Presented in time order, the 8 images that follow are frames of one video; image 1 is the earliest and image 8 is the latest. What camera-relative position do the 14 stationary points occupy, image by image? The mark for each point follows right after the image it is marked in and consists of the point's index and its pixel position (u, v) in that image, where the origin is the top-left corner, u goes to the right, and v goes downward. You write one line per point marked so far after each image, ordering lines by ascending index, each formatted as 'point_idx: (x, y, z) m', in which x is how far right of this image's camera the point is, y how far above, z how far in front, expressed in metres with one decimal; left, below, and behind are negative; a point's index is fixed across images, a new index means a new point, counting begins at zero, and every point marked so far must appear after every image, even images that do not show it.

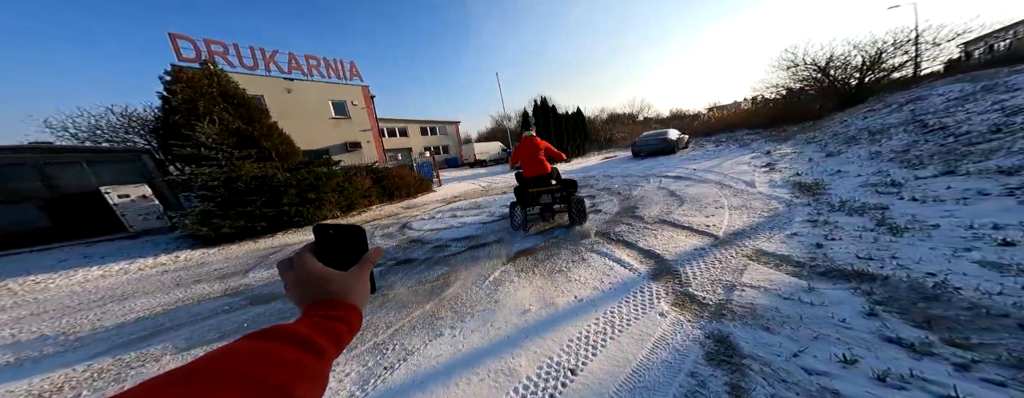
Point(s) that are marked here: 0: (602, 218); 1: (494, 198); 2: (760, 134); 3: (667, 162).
0: (+1.4, -0.3, +4.2) m
1: (-0.5, 0.0, +7.3) m
2: (+12.4, +3.2, +13.7) m
3: (+5.8, +1.4, +10.4) m
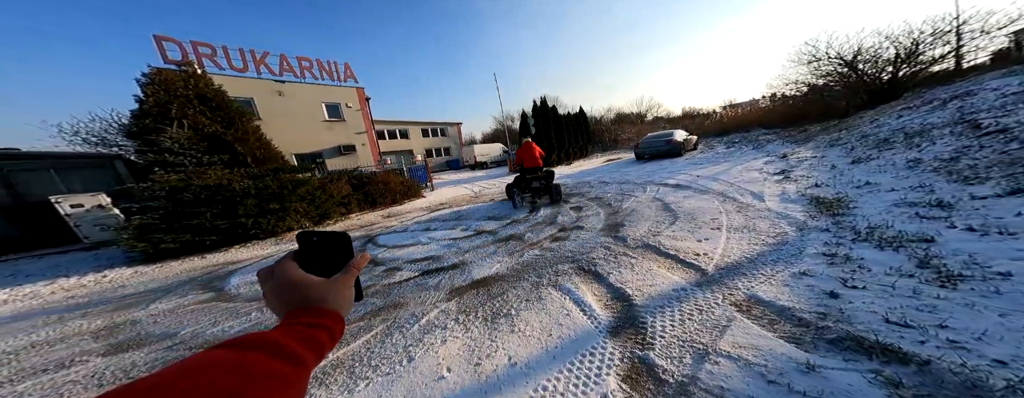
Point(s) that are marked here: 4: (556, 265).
0: (+0.9, -0.6, +3.7) m
1: (-0.9, -0.2, +6.8) m
2: (+12.3, +3.0, +12.7) m
3: (+5.6, +1.1, +9.7) m
4: (+0.5, -0.8, +3.0) m
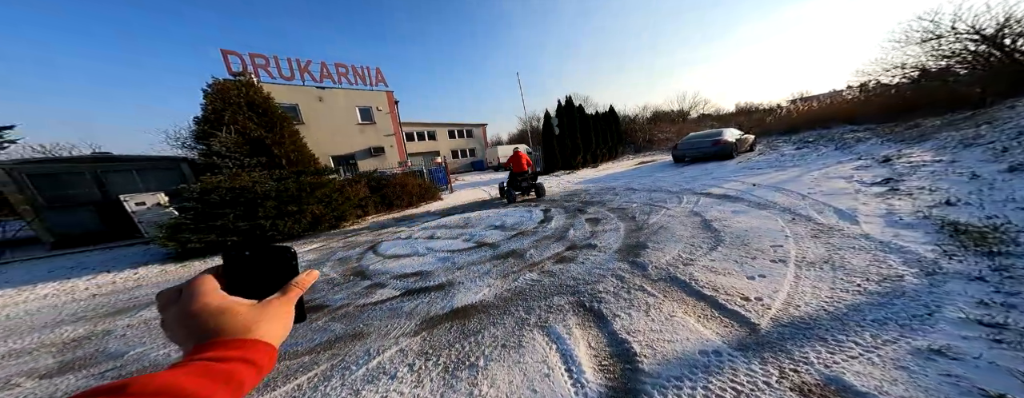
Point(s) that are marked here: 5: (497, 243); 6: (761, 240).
0: (+0.9, -0.7, +3.1) m
1: (-0.4, -0.3, +6.4) m
2: (+13.6, +2.6, +10.3) m
3: (+6.5, +0.9, +8.3) m
4: (+0.4, -0.9, +2.5) m
5: (-0.2, -0.6, +4.3) m
6: (+2.9, -0.5, +3.2) m
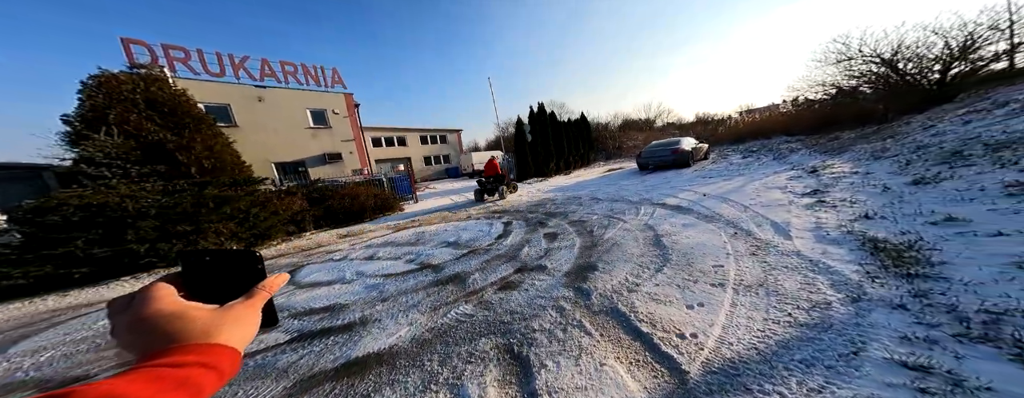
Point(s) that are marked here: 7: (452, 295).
0: (+0.2, -0.9, +2.8) m
1: (-1.4, -0.6, +6.0) m
2: (+12.0, +2.4, +11.3) m
3: (+5.2, +0.6, +8.6) m
4: (-0.3, -1.1, +2.1) m
5: (-1.1, -0.9, +3.9) m
6: (+2.2, -0.7, +3.1) m
7: (-0.7, -1.0, +3.0) m
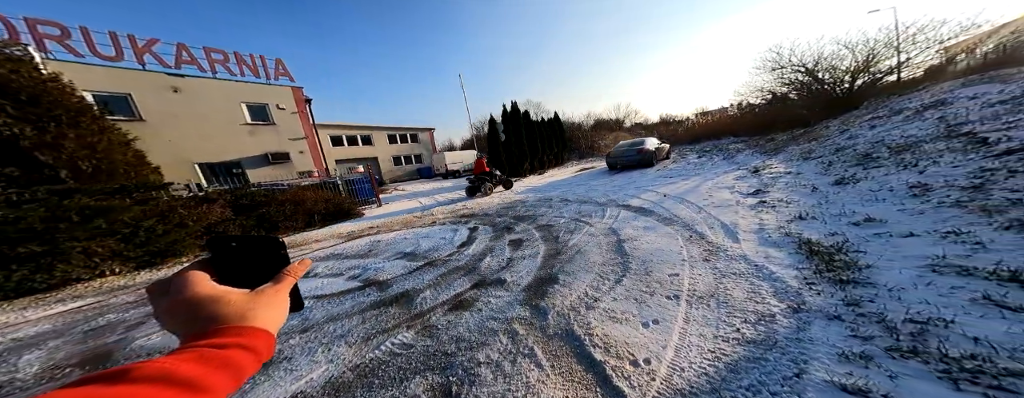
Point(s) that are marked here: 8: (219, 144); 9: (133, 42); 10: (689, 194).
0: (-0.3, -1.0, +2.5) m
1: (-2.3, -0.7, +5.5) m
2: (+10.4, +2.5, +12.3) m
3: (+4.0, +0.6, +8.8) m
4: (-0.7, -1.2, +1.8) m
5: (-1.7, -1.0, +3.5) m
6: (+1.6, -0.7, +3.1) m
7: (-1.2, -1.1, +2.6) m
8: (-10.6, +1.9, +9.8) m
9: (-11.0, +4.6, +8.0) m
10: (+4.1, +0.2, +6.4) m
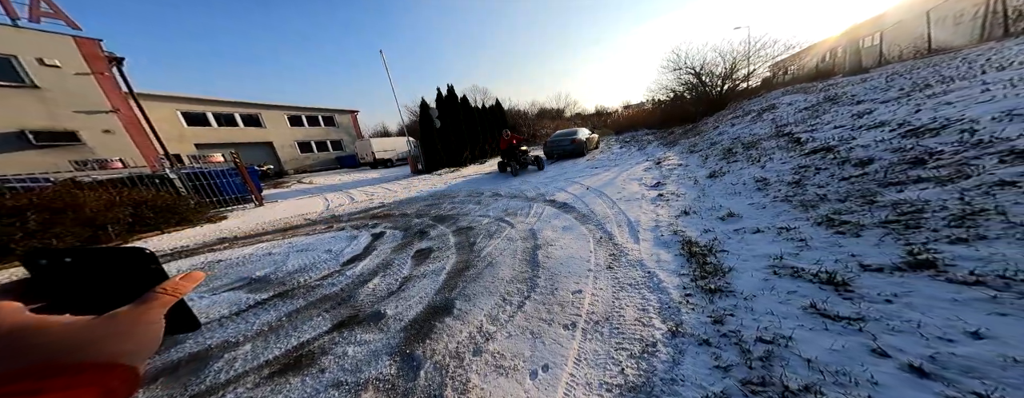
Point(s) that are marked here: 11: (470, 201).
0: (-1.2, -1.3, +2.0) m
1: (-3.9, -0.9, +4.4) m
2: (+6.9, +3.1, +13.7) m
3: (+1.5, +0.8, +9.0) m
4: (-1.4, -1.5, +1.2) m
5: (-2.8, -1.3, +2.6) m
6: (+0.5, -0.9, +2.9) m
7: (-2.1, -1.4, +1.9) m
8: (-13.0, +1.5, +6.6) m
9: (-13.1, +4.0, +4.7) m
10: (+2.1, +0.2, +6.7) m
11: (-1.5, -0.2, +7.0) m
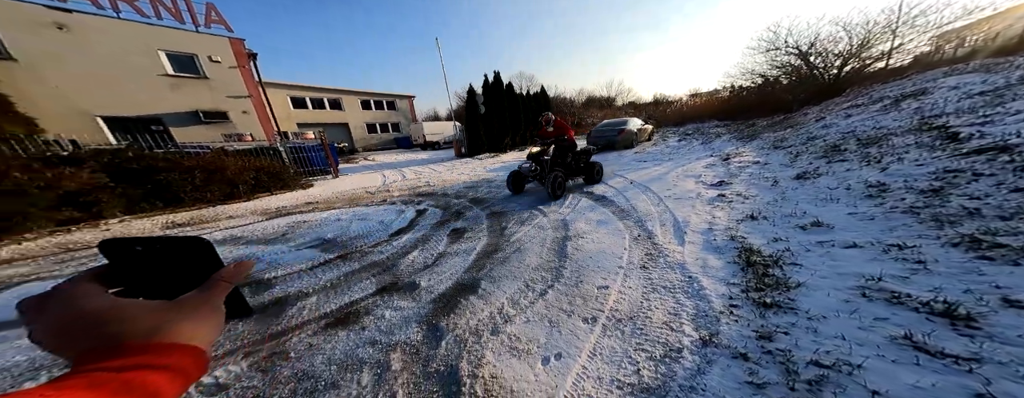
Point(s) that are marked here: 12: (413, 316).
0: (-1.1, -1.1, +2.2) m
1: (-3.2, -0.5, +5.1) m
2: (+9.2, +3.1, +12.2) m
3: (+2.9, +1.0, +8.6) m
4: (-1.5, -1.3, +1.5) m
5: (-2.5, -1.0, +3.1) m
6: (+0.8, -0.8, +2.8) m
7: (-2.0, -1.2, +2.3) m
8: (-11.7, +2.6, +8.6) m
9: (-11.9, +5.1, +6.6) m
10: (+3.1, +0.4, +6.2) m
11: (-0.4, +0.2, +7.2) m
12: (-0.9, -1.1, +2.4) m
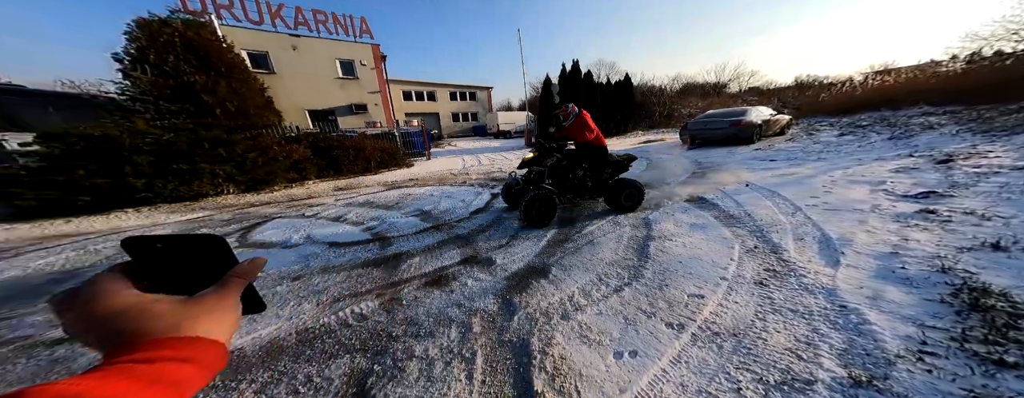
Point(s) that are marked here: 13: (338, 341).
0: (-0.4, -0.9, +2.5) m
1: (-1.4, 0.0, +5.9) m
2: (+13.0, +2.5, +8.2) m
3: (+5.7, +1.0, +7.0) m
4: (-1.1, -1.1, +1.9) m
5: (-1.5, -0.6, +3.8) m
6: (+1.6, -0.7, +2.4) m
7: (-1.3, -0.8, +2.8) m
8: (-7.9, +3.8, +12.0) m
9: (-8.6, +6.3, +10.1) m
10: (+5.0, +0.2, +4.7) m
11: (+2.0, +0.4, +6.9) m
12: (-0.2, -0.8, +2.5) m
13: (-1.1, -1.0, +2.1) m
